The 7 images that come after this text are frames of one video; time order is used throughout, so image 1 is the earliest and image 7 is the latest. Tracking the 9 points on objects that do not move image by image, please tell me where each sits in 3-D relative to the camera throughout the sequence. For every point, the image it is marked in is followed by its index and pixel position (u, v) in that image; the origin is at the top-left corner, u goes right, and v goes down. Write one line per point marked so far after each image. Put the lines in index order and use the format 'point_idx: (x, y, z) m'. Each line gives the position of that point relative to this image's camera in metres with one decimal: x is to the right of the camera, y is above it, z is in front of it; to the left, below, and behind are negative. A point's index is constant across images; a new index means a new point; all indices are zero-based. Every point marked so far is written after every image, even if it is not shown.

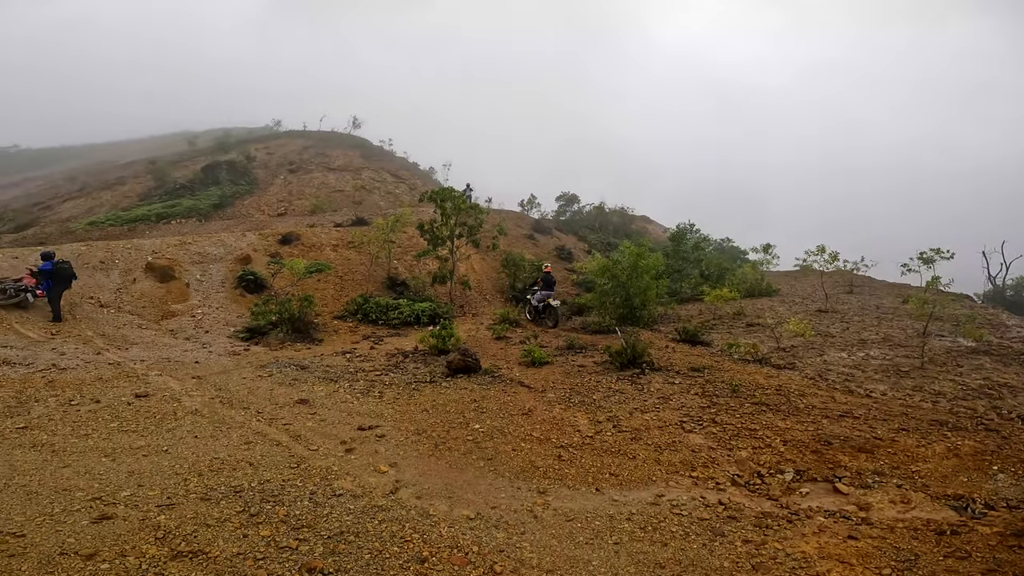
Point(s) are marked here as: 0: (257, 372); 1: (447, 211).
0: (-3.6, -1.2, +7.2) m
1: (-1.9, +2.3, +15.1) m
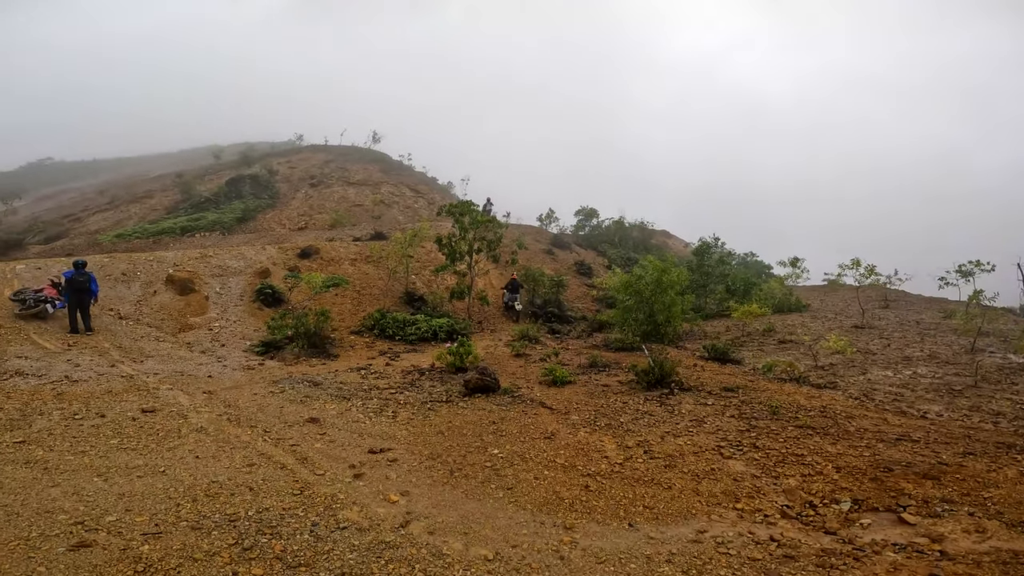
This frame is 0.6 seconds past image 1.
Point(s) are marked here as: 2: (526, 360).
0: (-3.3, -1.4, +7.0) m
1: (-1.3, +1.8, +14.9) m
2: (+0.3, -1.4, +9.7) m
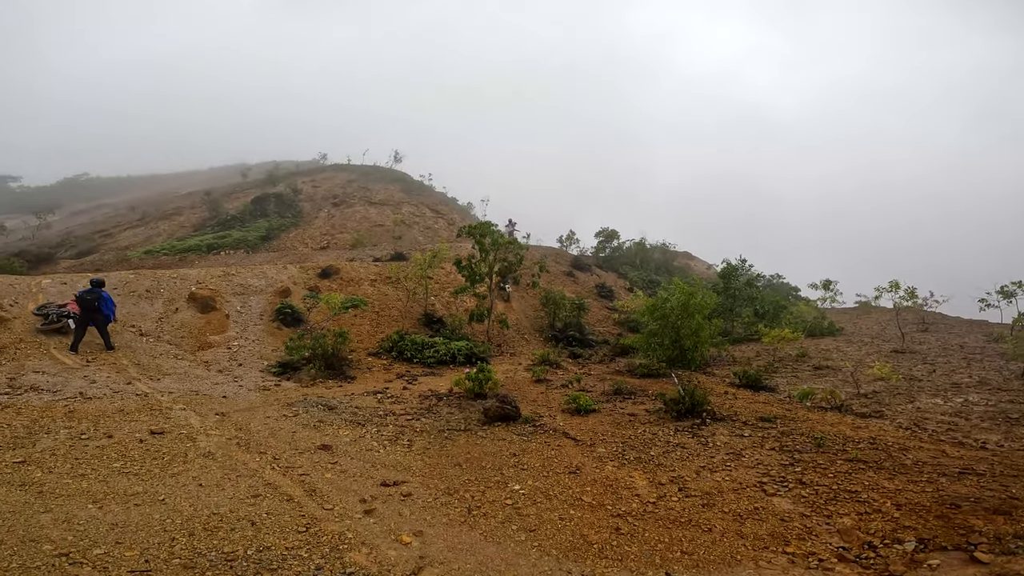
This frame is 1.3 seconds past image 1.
0: (-3.1, -1.7, +6.8) m
1: (-0.7, +1.2, +14.8) m
2: (+0.7, -1.8, +9.3) m
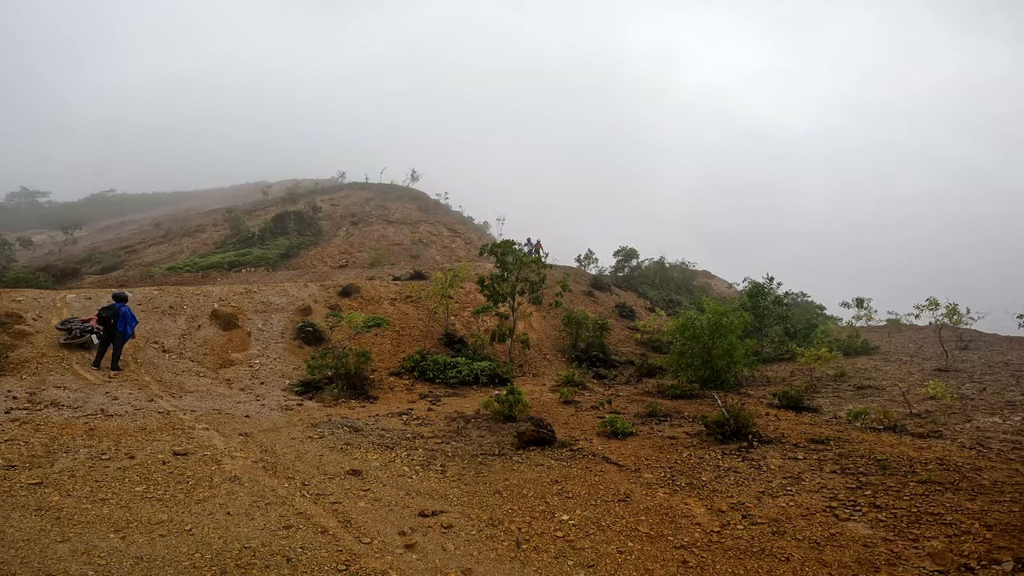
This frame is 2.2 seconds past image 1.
0: (-2.6, -1.9, +6.5) m
1: (-0.1, +0.7, +14.6) m
2: (+1.2, -2.1, +9.0) m
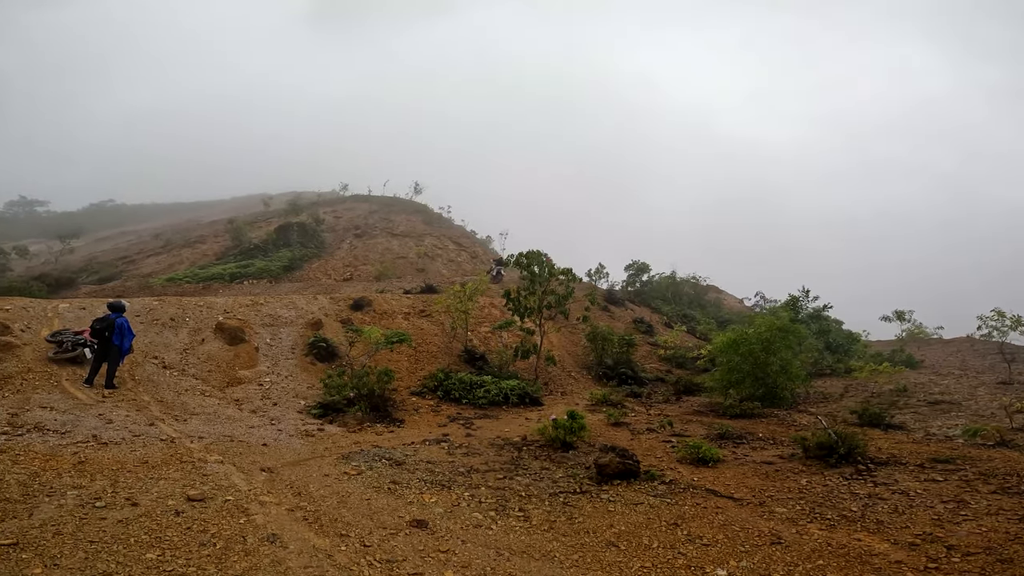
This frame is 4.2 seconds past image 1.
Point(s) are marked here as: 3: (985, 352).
0: (-1.9, -1.9, +5.5) m
1: (+0.6, +0.3, +13.7) m
2: (+1.9, -2.3, +8.0) m
3: (+15.2, -2.2, +16.2) m
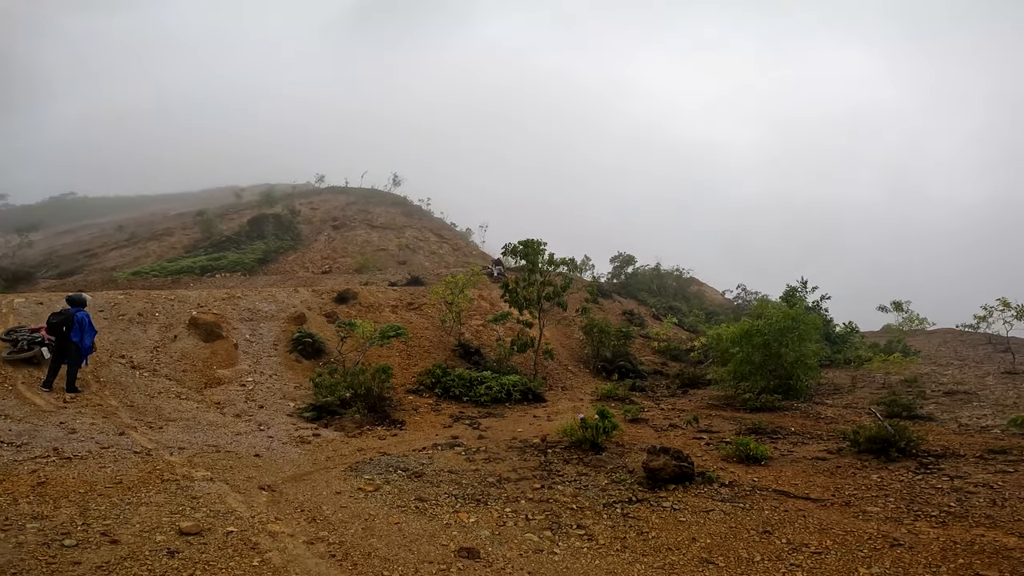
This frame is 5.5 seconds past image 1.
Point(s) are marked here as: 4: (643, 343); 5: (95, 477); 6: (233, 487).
0: (-1.5, -1.8, +4.8) m
1: (+0.5, +0.5, +13.0) m
2: (+2.1, -2.1, +7.5) m
3: (+14.9, -1.9, +16.3) m
4: (+4.8, -2.0, +18.2) m
5: (-3.8, -1.7, +4.7) m
6: (-2.5, -1.8, +4.5) m
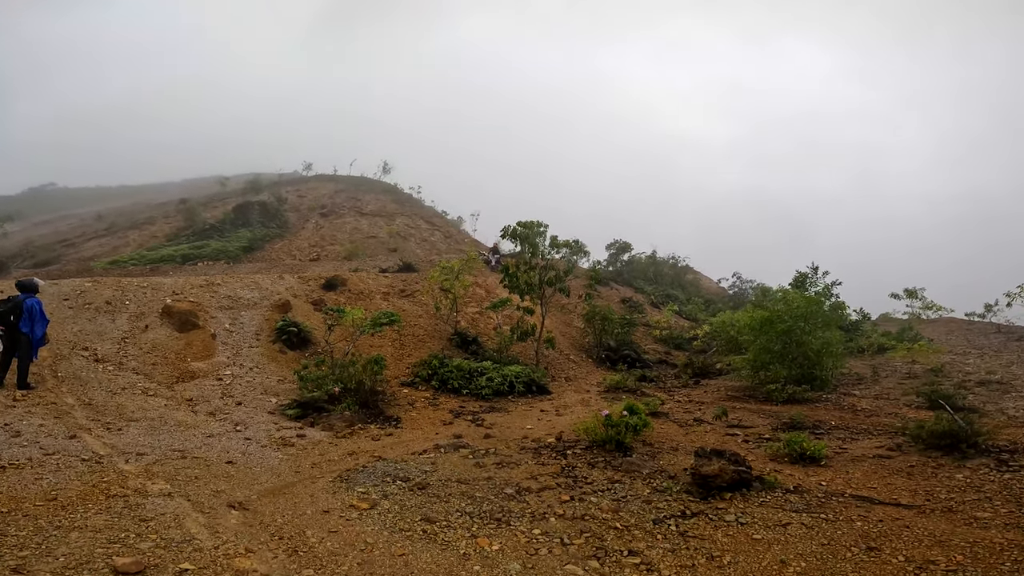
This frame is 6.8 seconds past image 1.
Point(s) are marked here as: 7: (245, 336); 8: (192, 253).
0: (-1.3, -1.6, +4.0) m
1: (+0.5, +0.9, +12.2) m
2: (+2.2, -1.8, +6.7) m
3: (+14.9, -1.4, +15.9) m
4: (+4.7, -1.5, +17.5) m
5: (-3.7, -1.6, +3.8) m
6: (-2.3, -1.6, +3.7) m
7: (-5.3, -1.0, +10.0) m
8: (-11.4, +1.3, +17.8) m
